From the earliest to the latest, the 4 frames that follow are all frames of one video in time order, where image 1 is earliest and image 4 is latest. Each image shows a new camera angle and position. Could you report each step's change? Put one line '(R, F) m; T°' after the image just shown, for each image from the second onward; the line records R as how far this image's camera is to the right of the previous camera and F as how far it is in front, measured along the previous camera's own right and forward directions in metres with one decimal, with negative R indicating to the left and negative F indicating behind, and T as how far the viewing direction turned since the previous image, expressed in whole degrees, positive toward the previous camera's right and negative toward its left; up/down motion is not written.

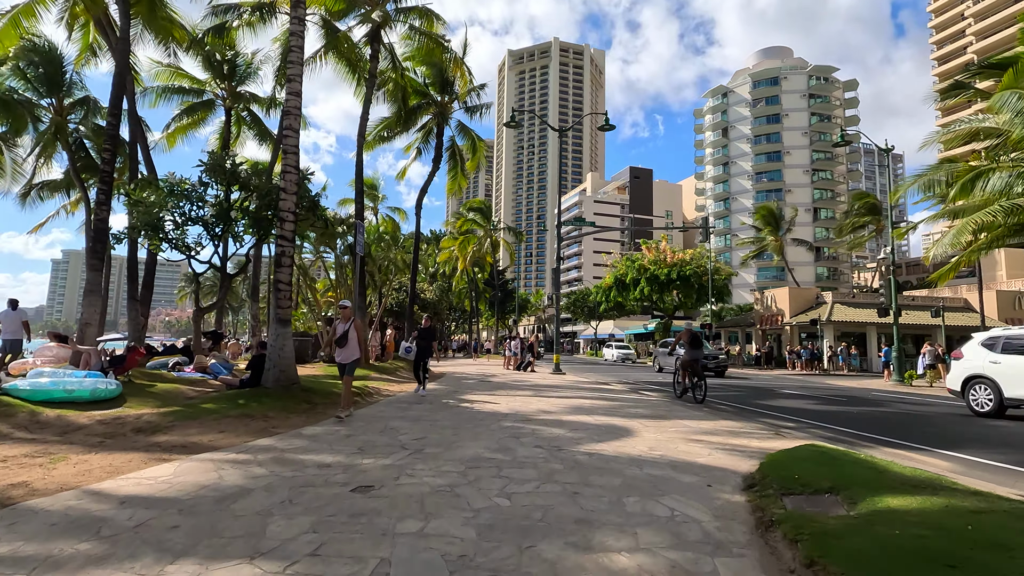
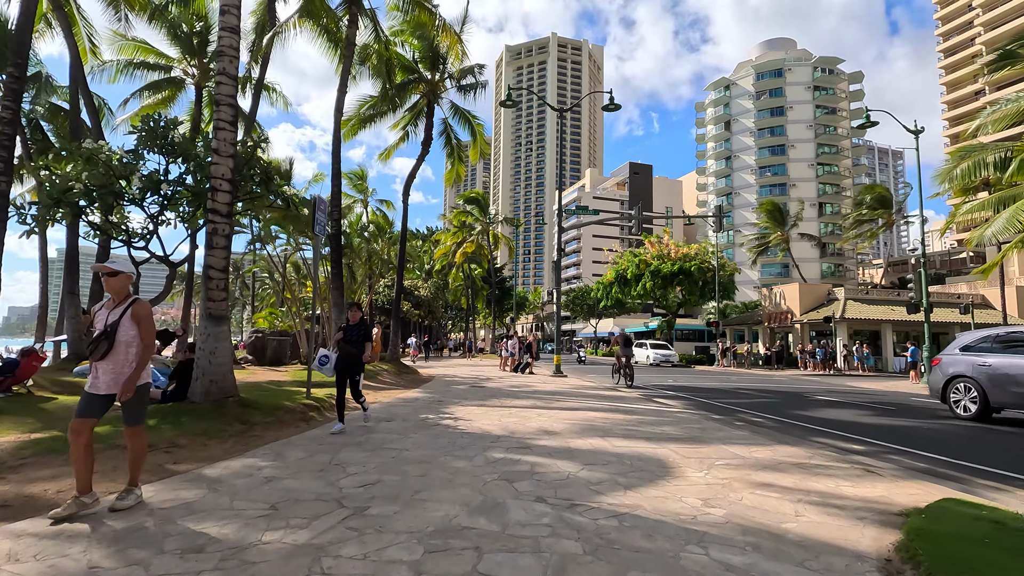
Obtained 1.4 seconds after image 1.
(+0.1, +1.9) m; 0°
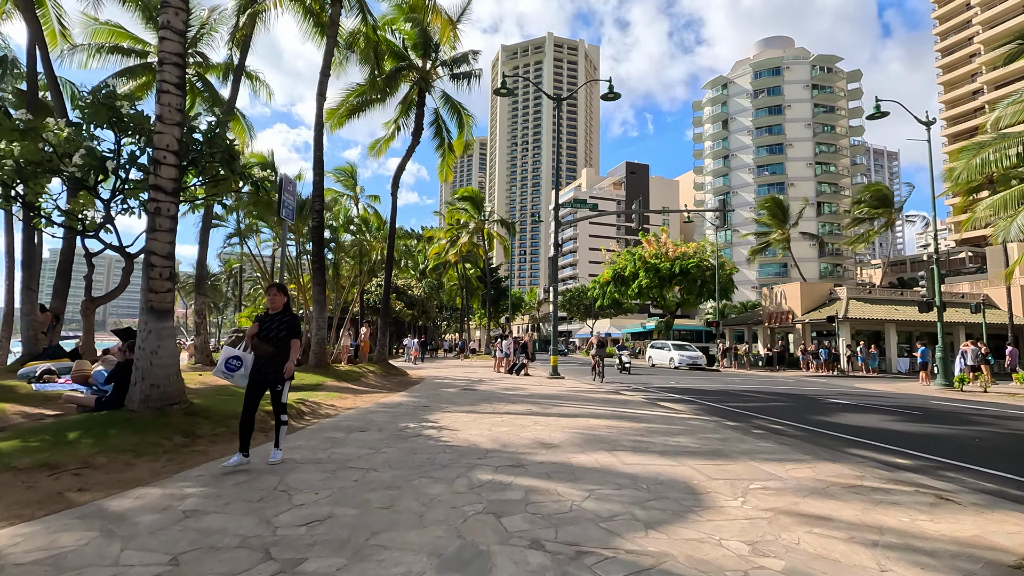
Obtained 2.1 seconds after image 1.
(0.0, +1.0) m; 0°
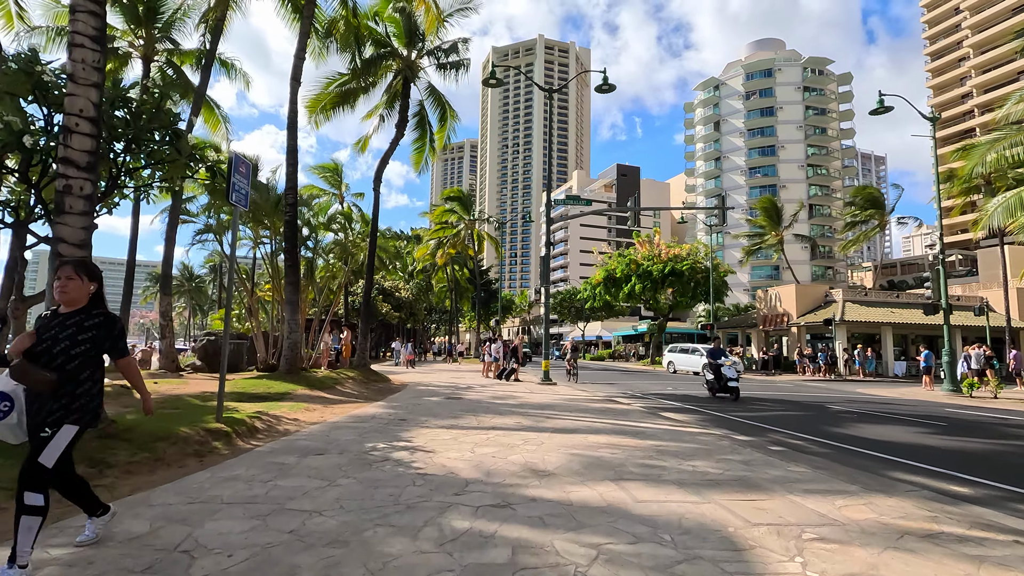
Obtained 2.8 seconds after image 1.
(0.0, +1.0) m; +1°
